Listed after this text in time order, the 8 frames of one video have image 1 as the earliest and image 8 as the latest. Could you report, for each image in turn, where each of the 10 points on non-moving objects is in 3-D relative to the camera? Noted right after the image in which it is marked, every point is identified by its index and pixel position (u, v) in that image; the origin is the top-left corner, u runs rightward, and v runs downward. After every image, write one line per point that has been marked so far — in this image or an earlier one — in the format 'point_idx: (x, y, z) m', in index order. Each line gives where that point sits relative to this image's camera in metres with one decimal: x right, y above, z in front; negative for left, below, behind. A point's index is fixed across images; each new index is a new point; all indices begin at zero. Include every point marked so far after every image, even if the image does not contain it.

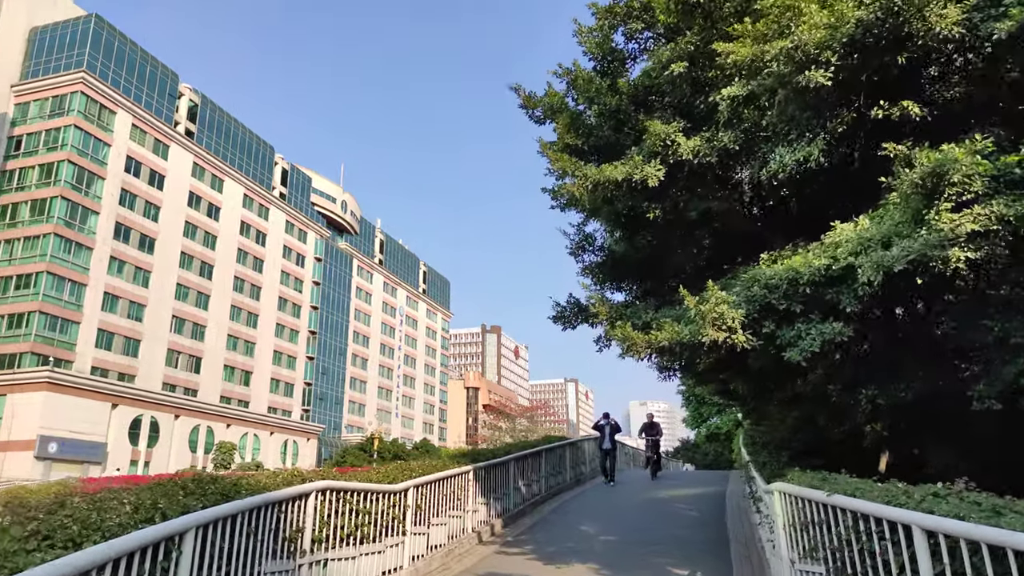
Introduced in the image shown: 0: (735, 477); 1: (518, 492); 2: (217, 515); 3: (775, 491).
0: (+4.4, -3.7, +14.4) m
1: (+0.1, -3.3, +11.7) m
2: (-1.7, -1.3, +4.1) m
3: (+2.1, -1.6, +5.8) m
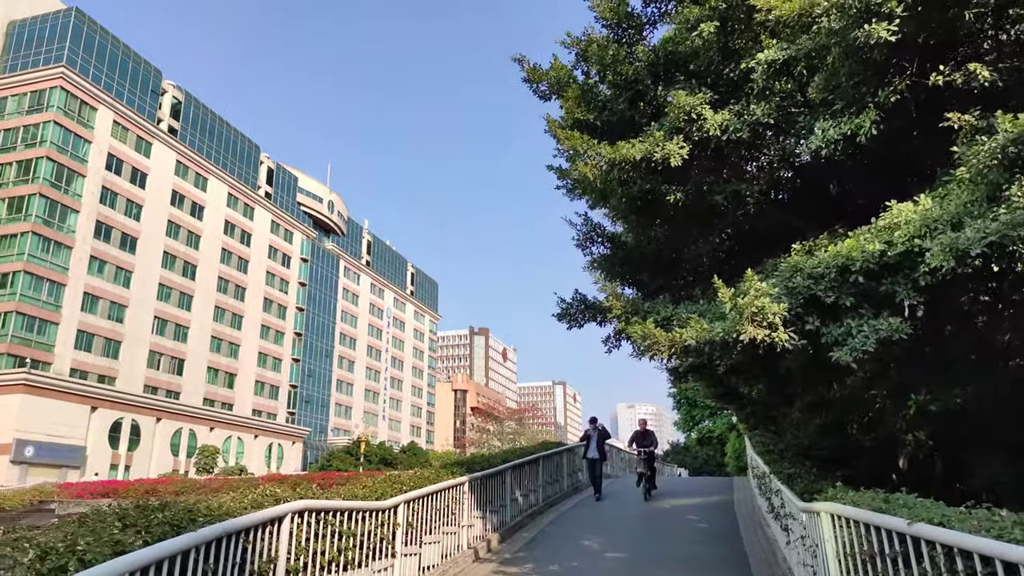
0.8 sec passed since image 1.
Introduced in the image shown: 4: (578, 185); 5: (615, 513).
0: (+4.3, -3.7, +13.7) m
1: (0.0, -3.2, +10.9) m
2: (-1.6, -1.2, +3.3) m
3: (+2.1, -1.6, +5.1) m
4: (+0.7, +1.0, +7.4) m
5: (+1.7, -3.7, +11.8) m
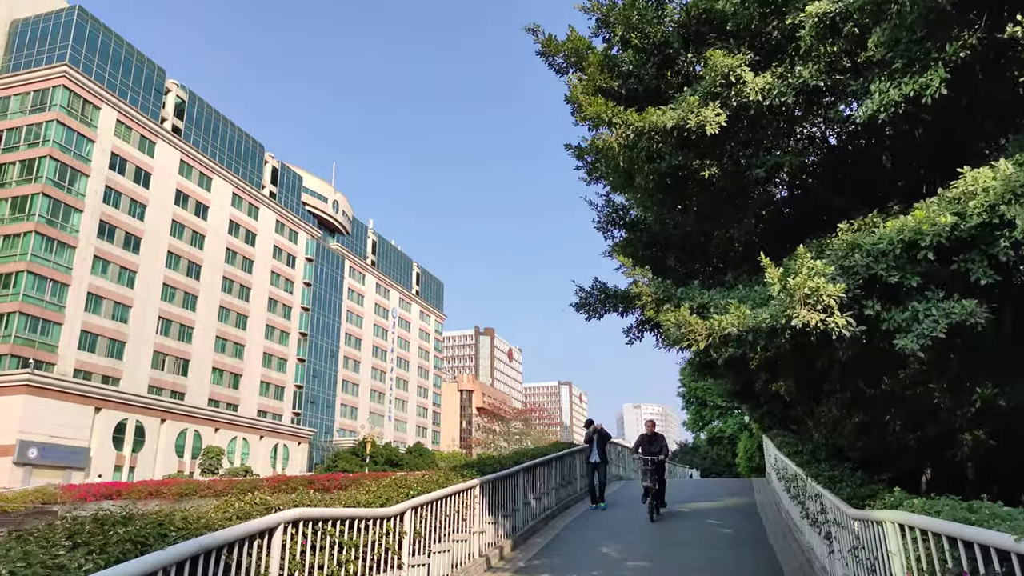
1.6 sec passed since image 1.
0: (+4.5, -3.6, +13.1) m
1: (+0.2, -3.1, +10.3) m
2: (-1.5, -1.1, +2.7) m
3: (+2.3, -1.4, +4.5) m
4: (+0.8, +1.2, +6.9) m
5: (+1.9, -3.6, +11.3) m
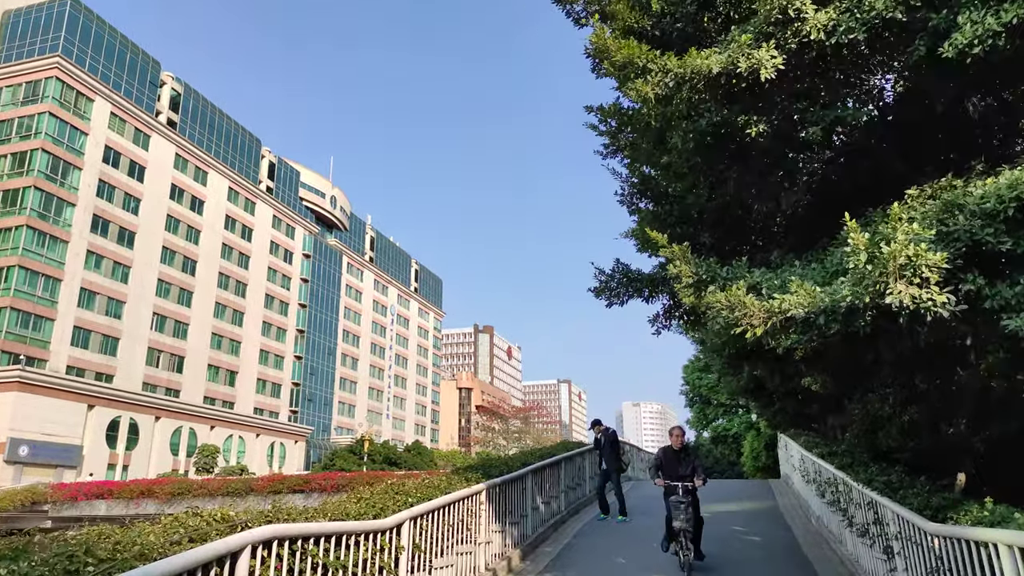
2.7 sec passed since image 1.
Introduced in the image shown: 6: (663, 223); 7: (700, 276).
0: (+4.6, -3.4, +12.3) m
1: (+0.3, -2.9, +9.5) m
2: (-1.4, -0.9, +1.9) m
3: (+2.4, -1.3, +3.7) m
4: (+0.9, +1.3, +6.0) m
5: (+2.0, -3.4, +10.4) m
6: (+1.4, +0.6, +6.7) m
7: (+1.3, +0.1, +5.2) m
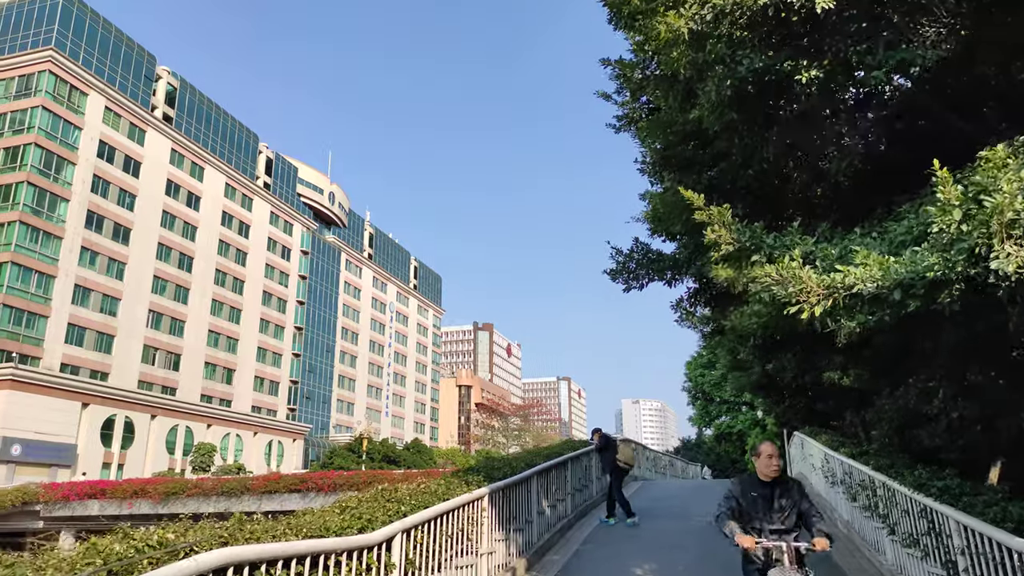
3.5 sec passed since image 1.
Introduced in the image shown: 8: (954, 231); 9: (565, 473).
0: (+4.7, -3.2, +11.6) m
1: (+0.4, -2.8, +8.8) m
2: (-1.3, -0.8, +1.2) m
3: (+2.4, -1.1, +3.0) m
4: (+1.0, +1.5, +5.3) m
5: (+2.0, -3.2, +9.7) m
6: (+1.4, +0.8, +6.0) m
7: (+1.4, +0.2, +4.5) m
8: (+1.9, +0.2, +3.3) m
9: (+0.7, -2.6, +10.3) m
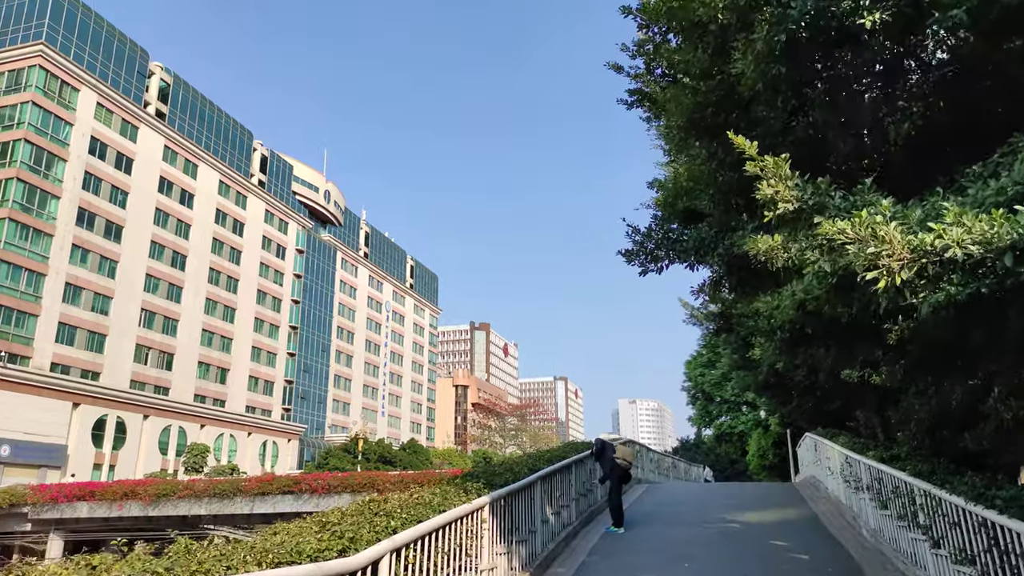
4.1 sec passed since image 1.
0: (+4.7, -3.1, +11.0) m
1: (+0.4, -2.6, +8.2) m
2: (-1.3, -0.7, +0.5) m
3: (+2.5, -1.0, +2.4) m
4: (+1.0, +1.6, +4.7) m
5: (+2.0, -3.1, +9.1) m
6: (+1.5, +0.9, +5.4) m
7: (+1.4, +0.3, +3.9) m
8: (+2.0, +0.3, +2.6) m
9: (+0.8, -2.5, +9.7) m
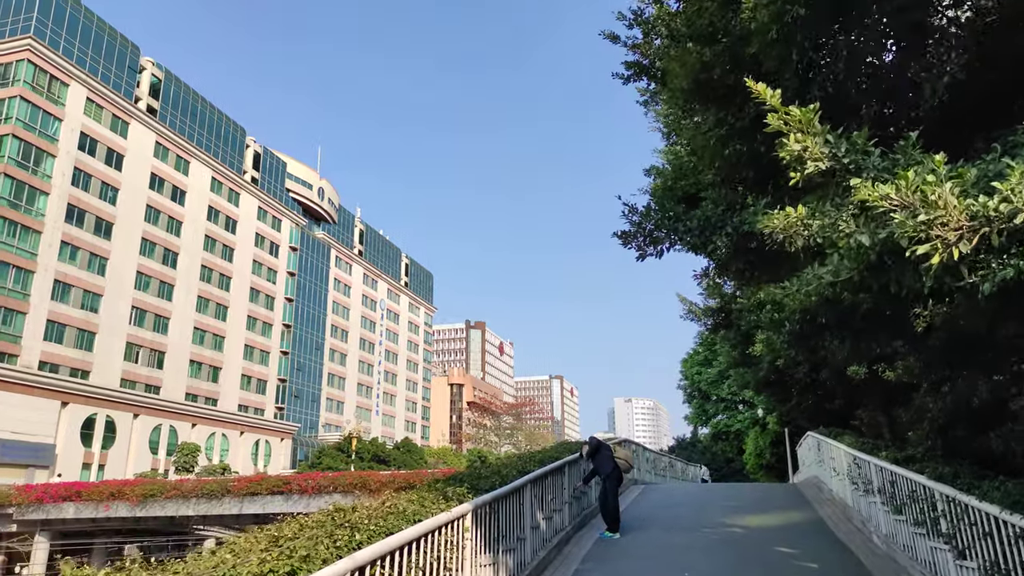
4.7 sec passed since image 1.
0: (+4.5, -3.0, +10.5) m
1: (+0.3, -2.5, +7.7) m
2: (-1.3, -0.6, 0.0) m
3: (+2.4, -0.9, +1.9) m
4: (+0.9, +1.7, +4.2) m
5: (+1.9, -3.0, +8.6) m
6: (+1.4, +1.0, +4.9) m
7: (+1.3, +0.4, +3.3) m
8: (+1.9, +0.4, +2.1) m
9: (+0.6, -2.4, +9.1) m
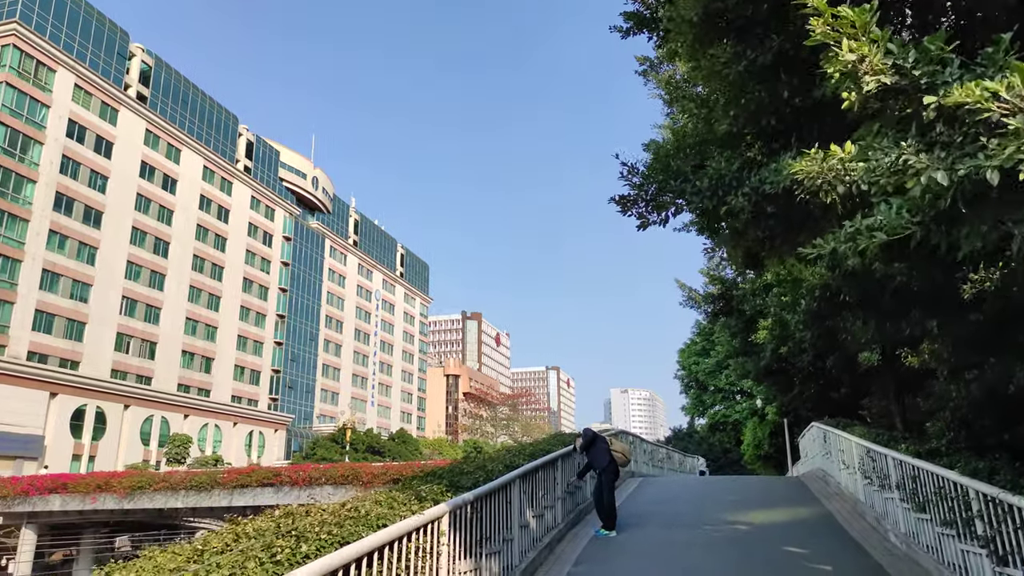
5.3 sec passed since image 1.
0: (+4.4, -2.8, +9.9) m
1: (+0.1, -2.3, +7.0) m
2: (-1.4, -0.5, -0.6) m
3: (+2.3, -0.8, +1.2) m
4: (+0.8, +1.8, +3.5) m
5: (+1.8, -2.8, +8.0) m
6: (+1.2, +1.1, +4.2) m
7: (+1.2, +0.6, +2.7) m
8: (+1.8, +0.6, +1.5) m
9: (+0.5, -2.2, +8.5) m
